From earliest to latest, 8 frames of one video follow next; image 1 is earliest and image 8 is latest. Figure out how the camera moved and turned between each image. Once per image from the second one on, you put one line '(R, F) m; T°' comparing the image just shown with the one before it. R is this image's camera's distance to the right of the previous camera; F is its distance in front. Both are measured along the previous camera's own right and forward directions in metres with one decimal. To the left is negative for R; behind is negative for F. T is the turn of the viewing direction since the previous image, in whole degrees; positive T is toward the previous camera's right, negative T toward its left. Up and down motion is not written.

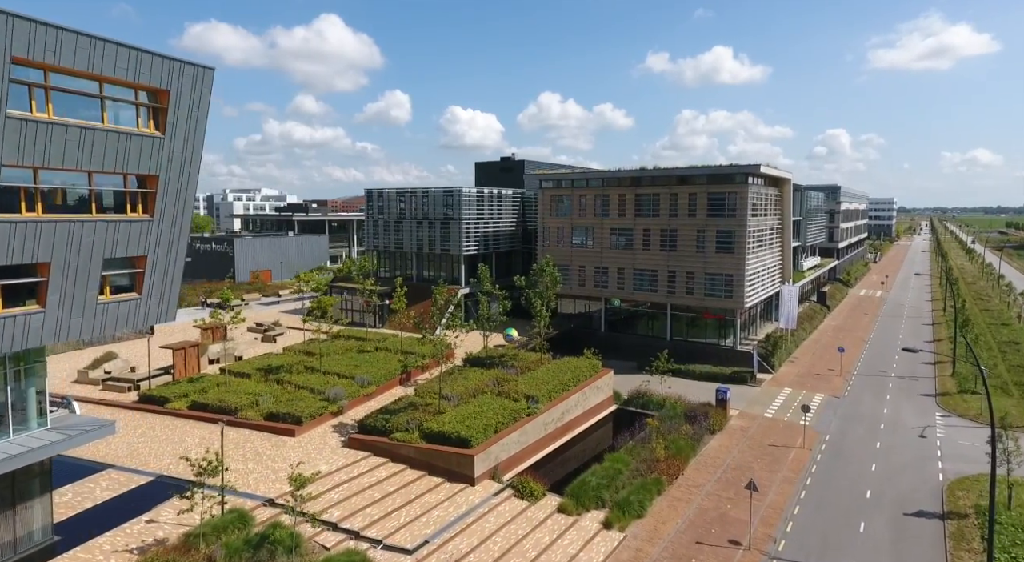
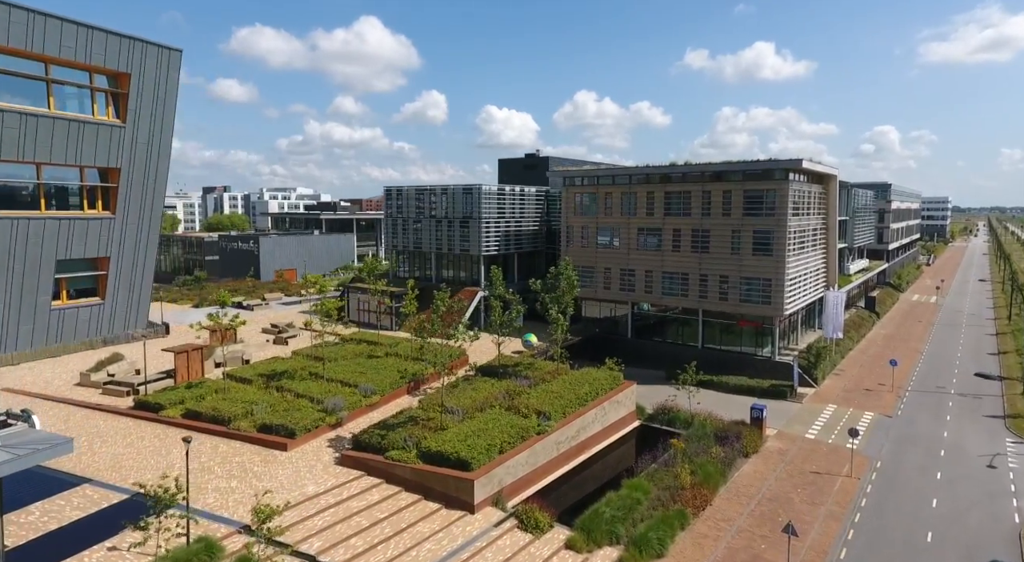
(+0.7, +1.8) m; -3°
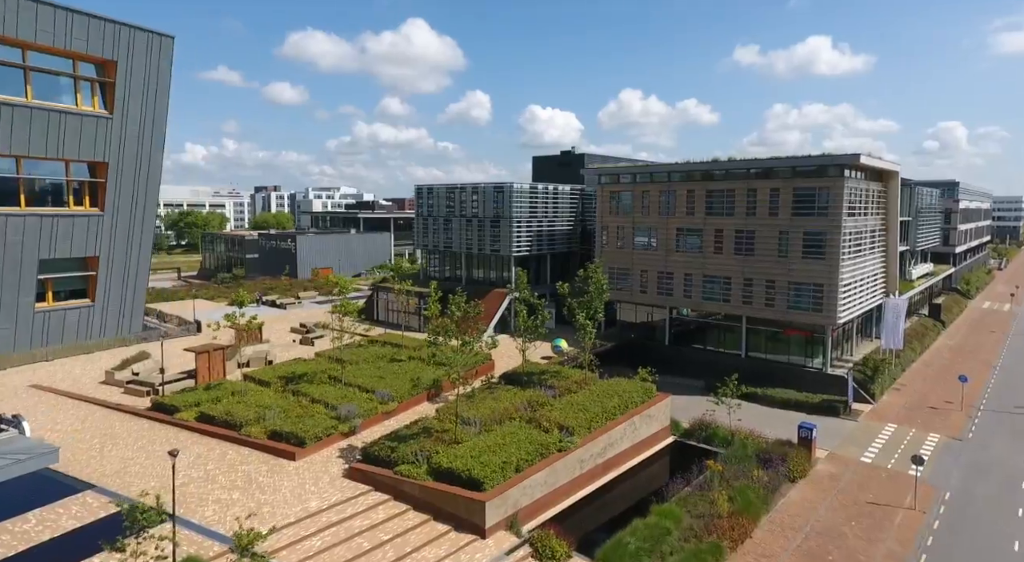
(+0.5, +1.3) m; -4°
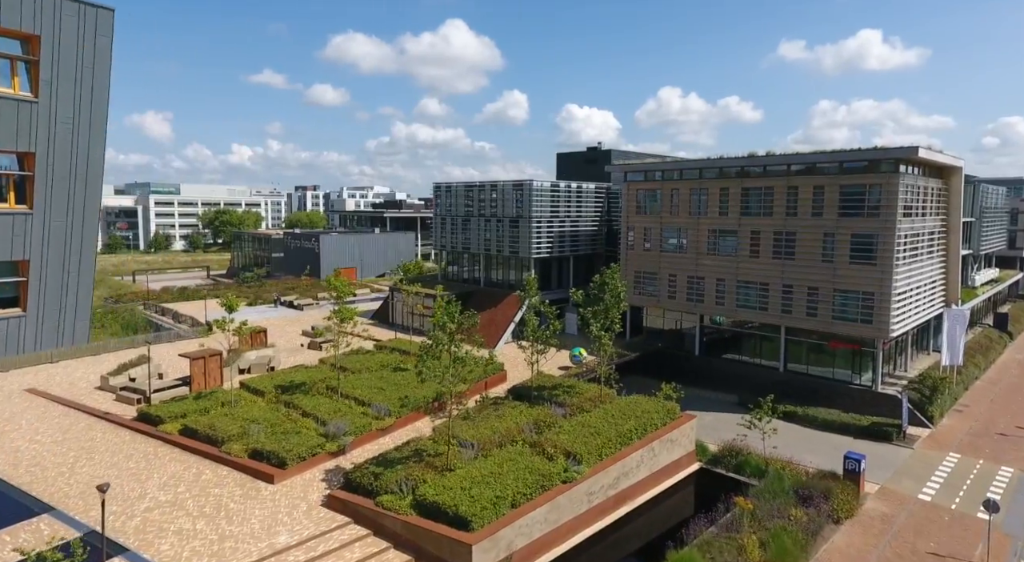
(+0.8, +2.0) m; -3°
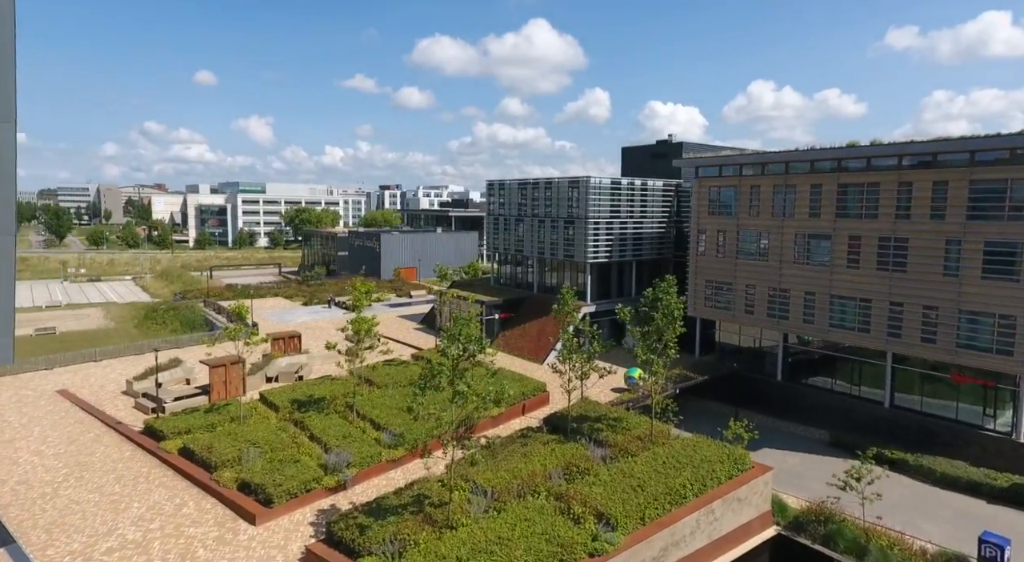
(+1.0, +3.0) m; -7°
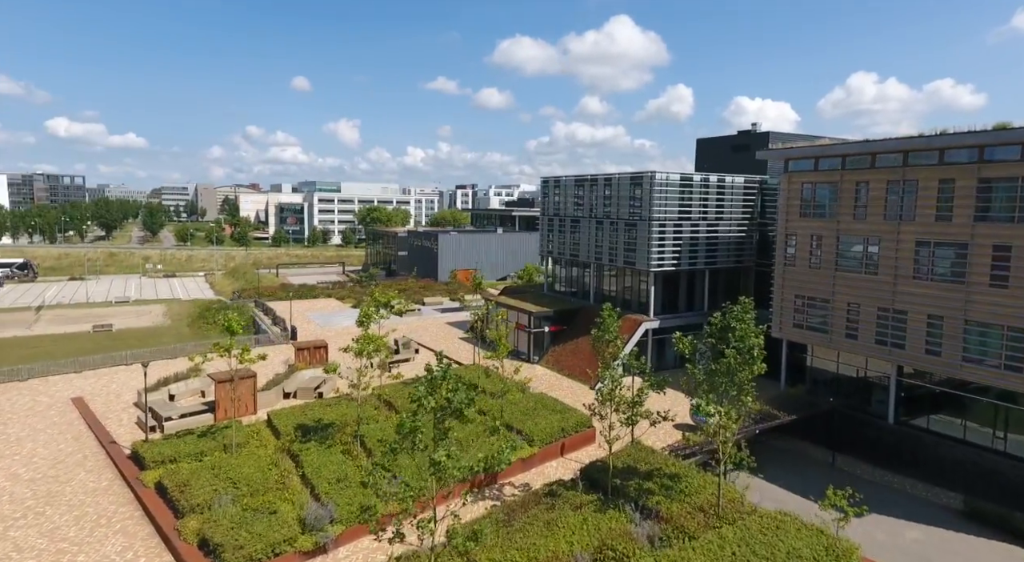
(+0.9, +3.3) m; -7°
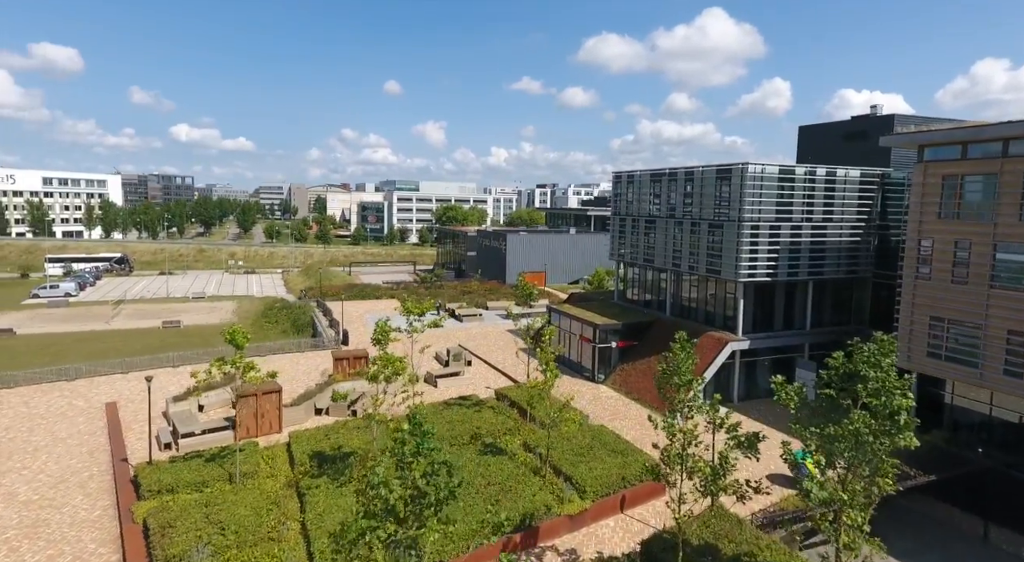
(+0.6, +2.9) m; -7°
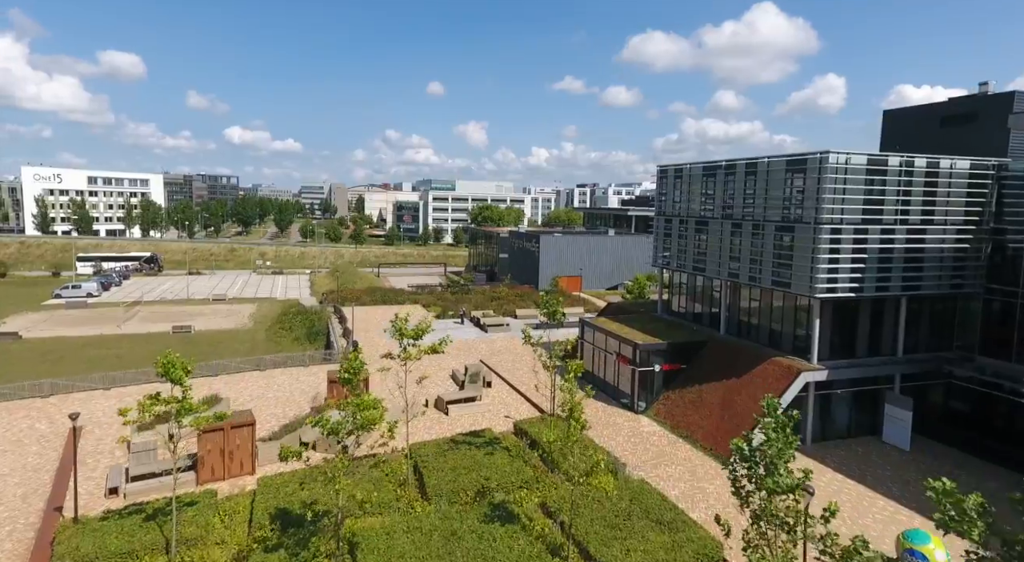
(+0.4, +3.3) m; -3°
